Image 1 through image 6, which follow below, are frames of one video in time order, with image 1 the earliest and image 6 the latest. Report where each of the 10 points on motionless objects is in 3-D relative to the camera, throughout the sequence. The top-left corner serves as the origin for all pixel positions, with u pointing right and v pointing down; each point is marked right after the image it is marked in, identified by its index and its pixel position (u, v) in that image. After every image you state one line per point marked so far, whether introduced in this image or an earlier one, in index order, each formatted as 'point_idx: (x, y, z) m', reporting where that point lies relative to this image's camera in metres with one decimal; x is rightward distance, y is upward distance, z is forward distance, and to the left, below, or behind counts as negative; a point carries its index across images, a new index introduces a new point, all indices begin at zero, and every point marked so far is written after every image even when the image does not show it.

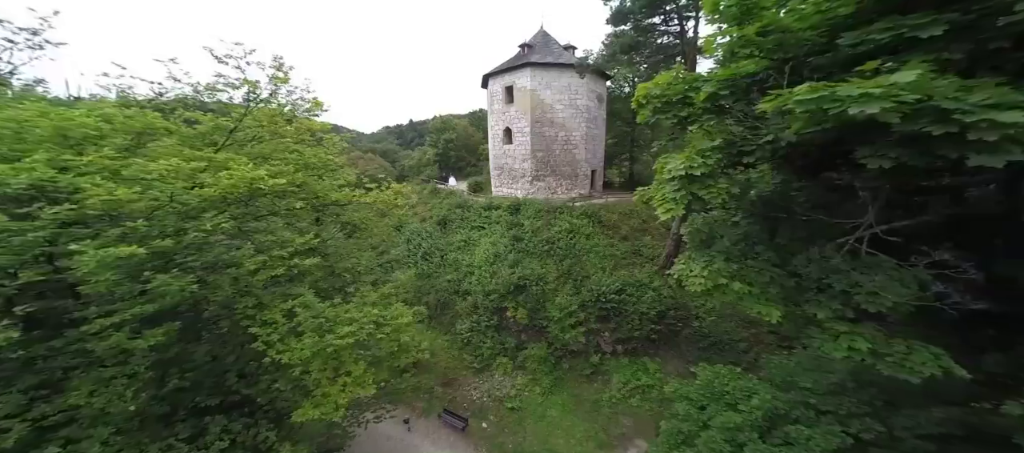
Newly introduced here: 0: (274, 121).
0: (-3.9, +1.8, +5.5) m
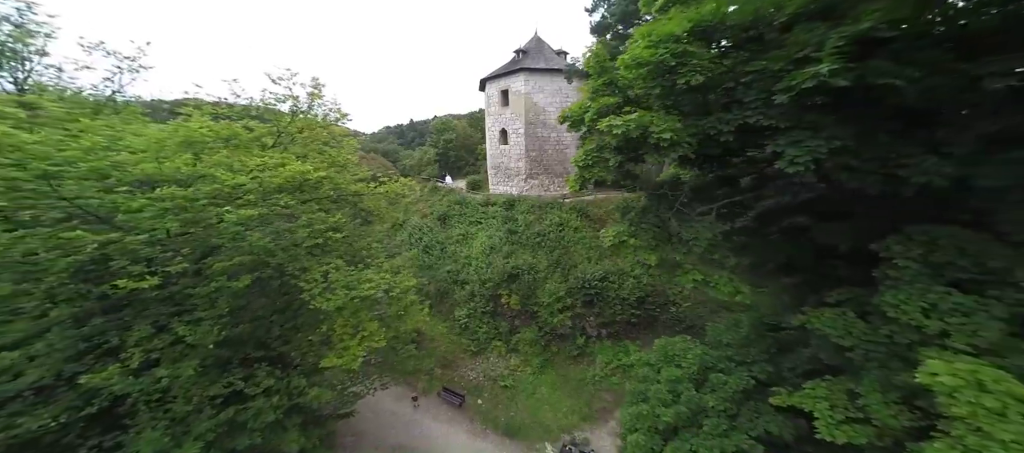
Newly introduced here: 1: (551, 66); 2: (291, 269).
0: (-4.2, +2.1, +6.8) m
1: (+2.3, +9.4, +18.9) m
2: (-4.0, -0.8, +6.0) m
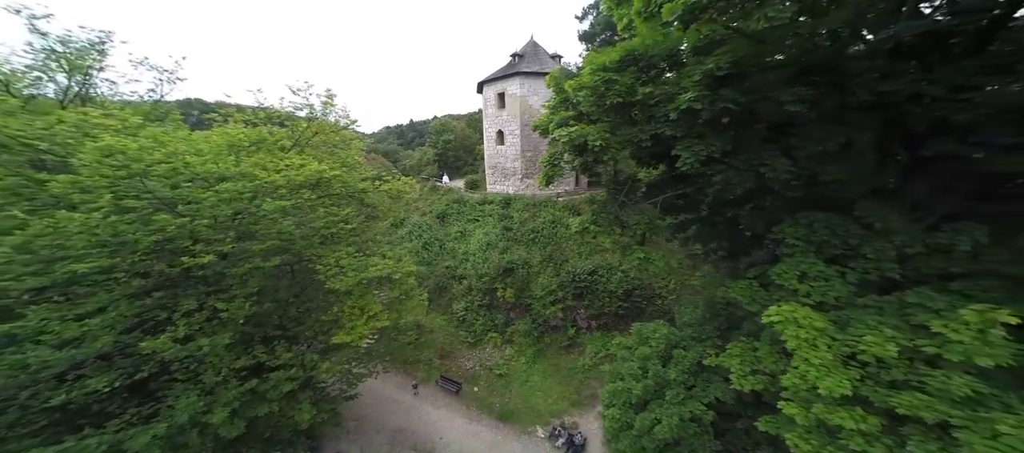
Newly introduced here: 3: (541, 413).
0: (-4.4, +2.2, +7.6) m
1: (+2.0, +9.5, +19.8) m
2: (-4.2, -0.6, +6.8) m
3: (+1.1, -7.3, +12.7) m
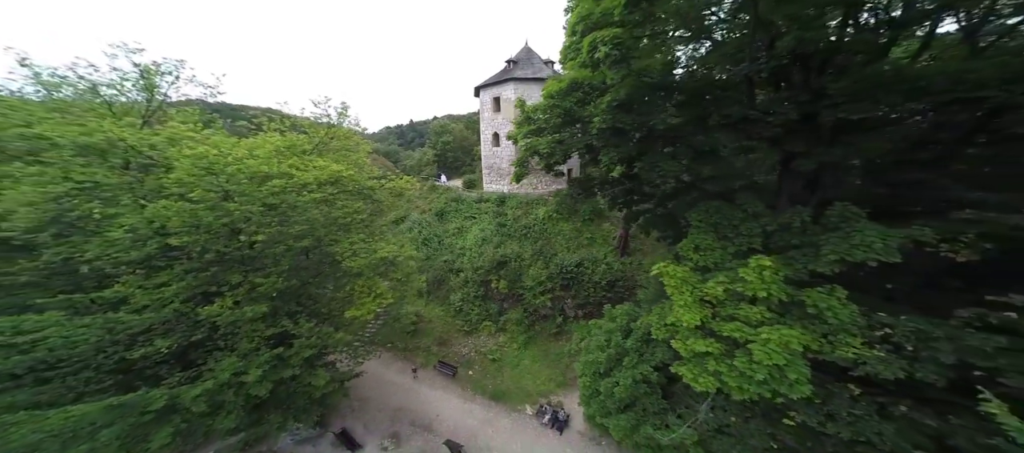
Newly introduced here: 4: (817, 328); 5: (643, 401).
0: (-4.8, +2.5, +8.8) m
1: (+1.7, +9.7, +21.0) m
2: (-4.6, -0.4, +8.1) m
3: (+0.7, -7.1, +14.0) m
4: (+3.1, -1.1, +3.4) m
5: (+2.8, -3.8, +7.1) m
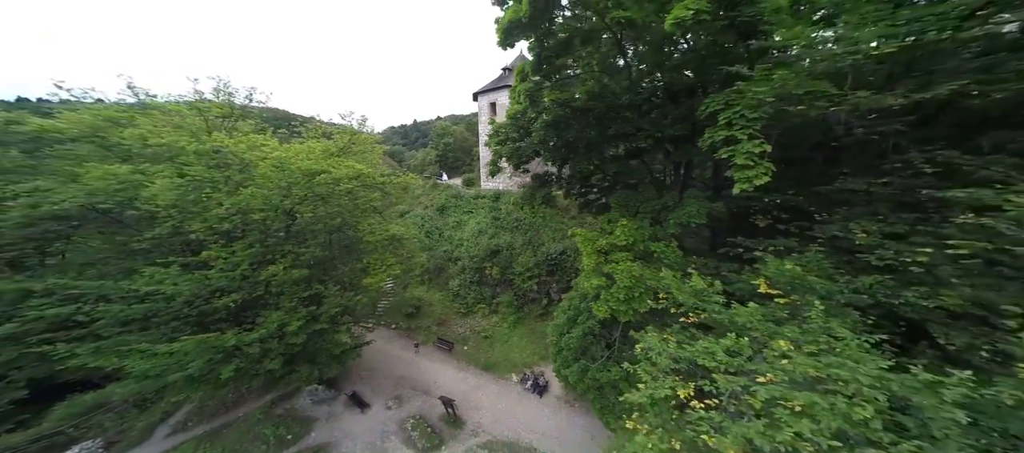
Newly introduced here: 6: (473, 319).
0: (-5.3, +2.9, +11.0) m
1: (+1.3, +10.2, +23.1) m
2: (-5.1, 0.0, +10.2) m
3: (+0.2, -6.7, +16.1) m
4: (+2.5, -0.7, +5.5) m
5: (+2.2, -3.4, +9.2) m
6: (-2.3, -5.4, +19.1) m
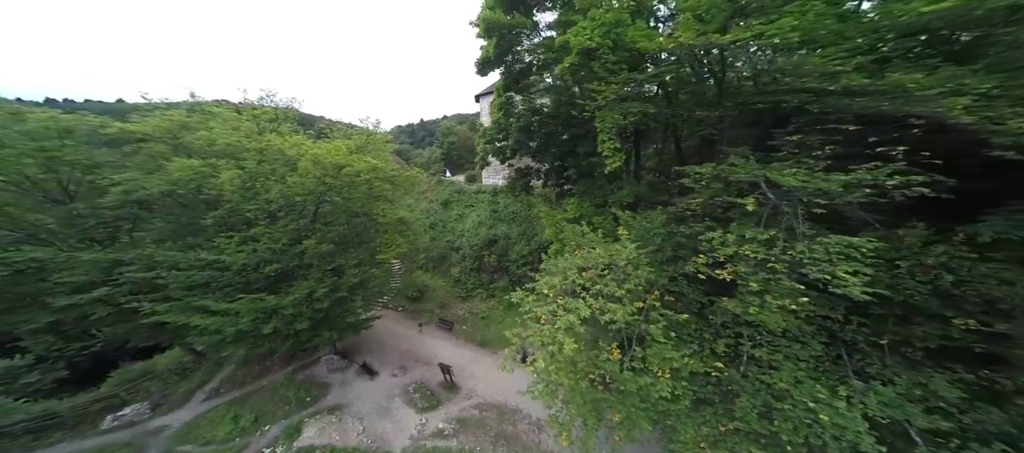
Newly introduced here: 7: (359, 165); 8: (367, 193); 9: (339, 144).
0: (-5.7, +3.4, +13.0) m
1: (+1.2, +10.7, +24.9) m
2: (-5.6, +0.6, +12.3) m
3: (-0.1, -6.1, +18.0) m
4: (+2.0, -0.2, +7.4) m
5: (+1.8, -2.9, +11.1) m
6: (-2.5, -4.8, +21.1) m
7: (-5.4, +2.0, +11.0) m
8: (-5.4, +1.2, +11.9) m
9: (-6.2, +2.9, +11.4) m
